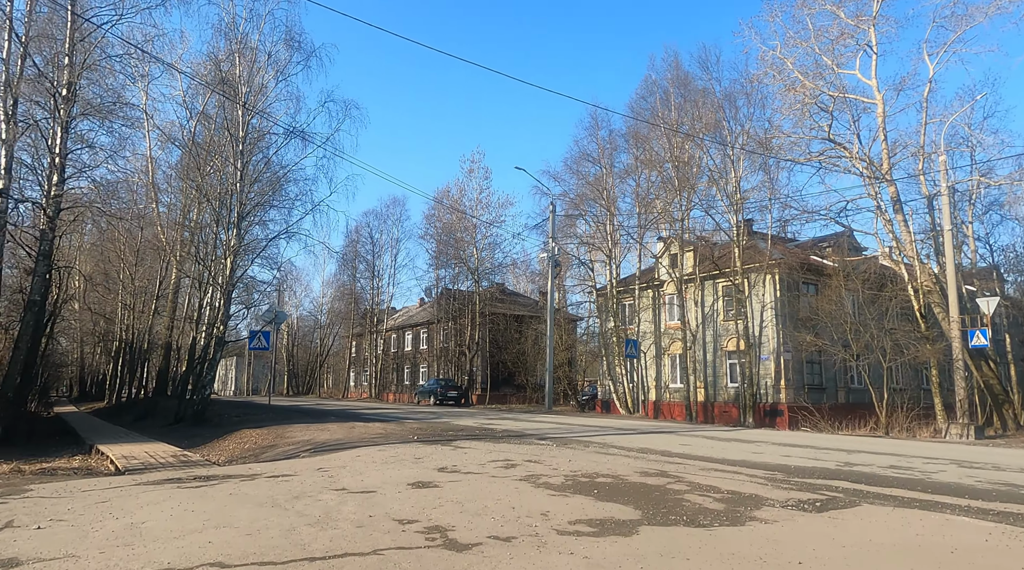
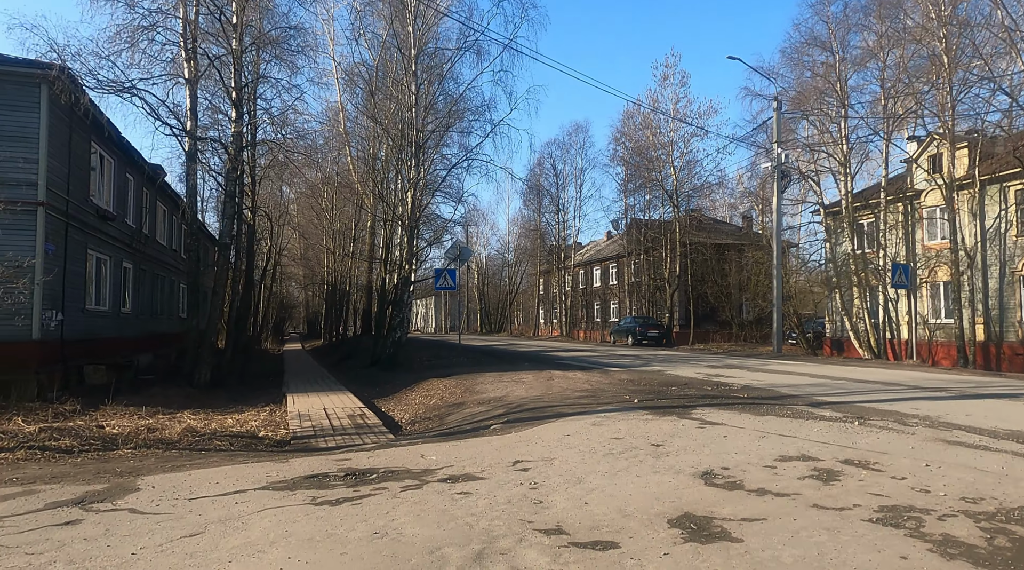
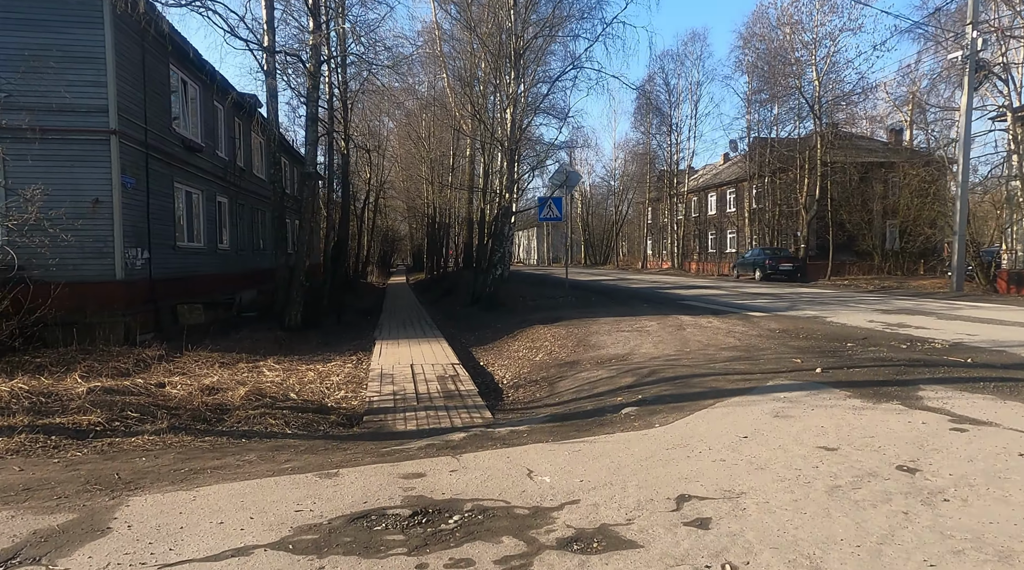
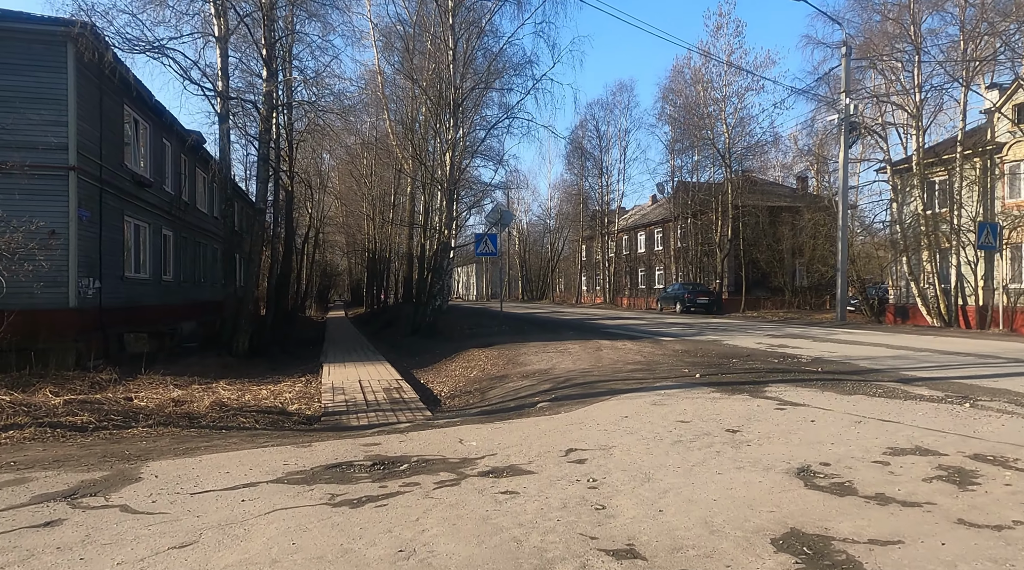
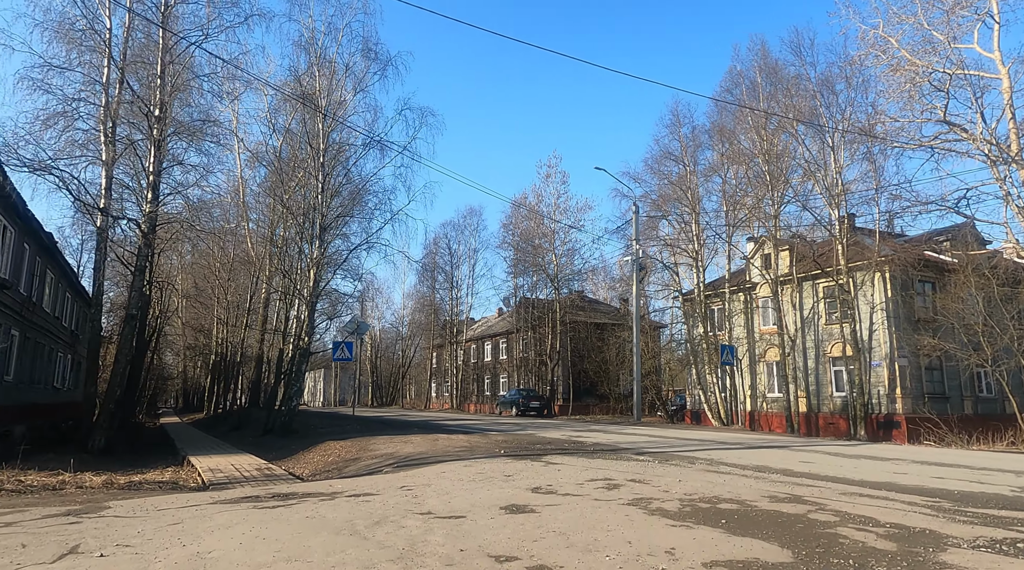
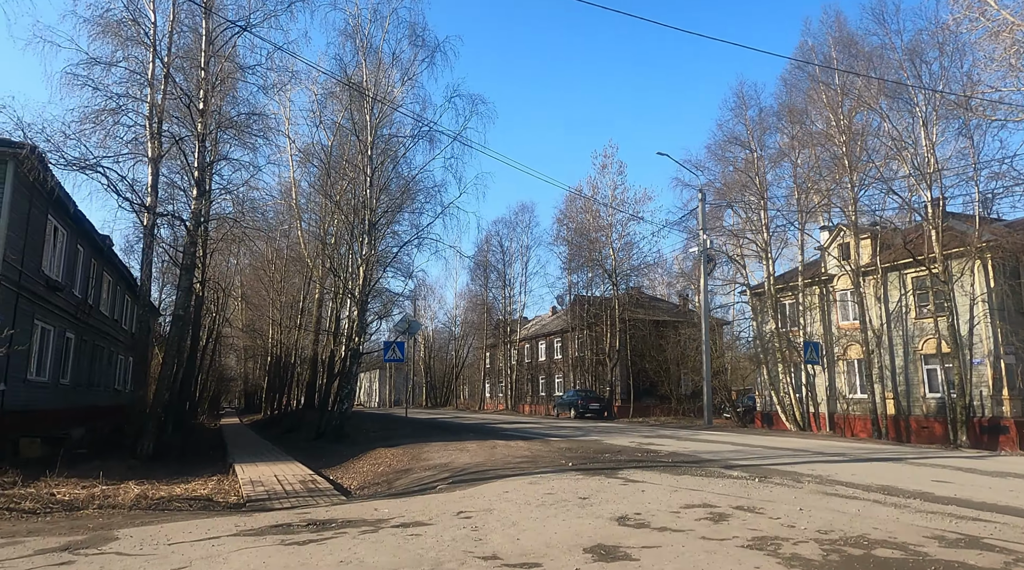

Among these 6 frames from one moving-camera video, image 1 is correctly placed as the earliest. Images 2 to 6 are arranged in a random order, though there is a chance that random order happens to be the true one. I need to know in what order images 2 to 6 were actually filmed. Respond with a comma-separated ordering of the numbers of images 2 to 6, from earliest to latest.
5, 6, 2, 4, 3
